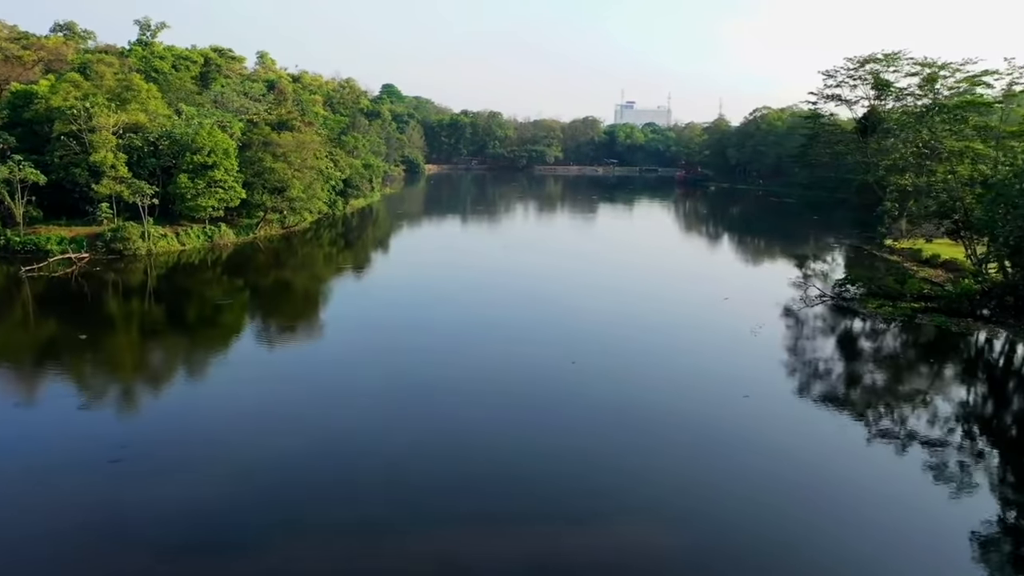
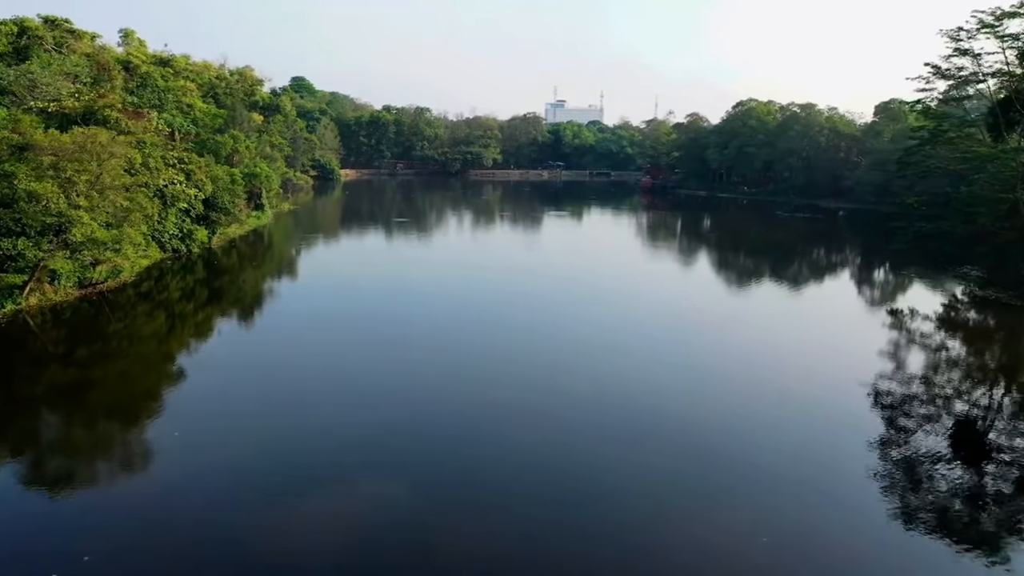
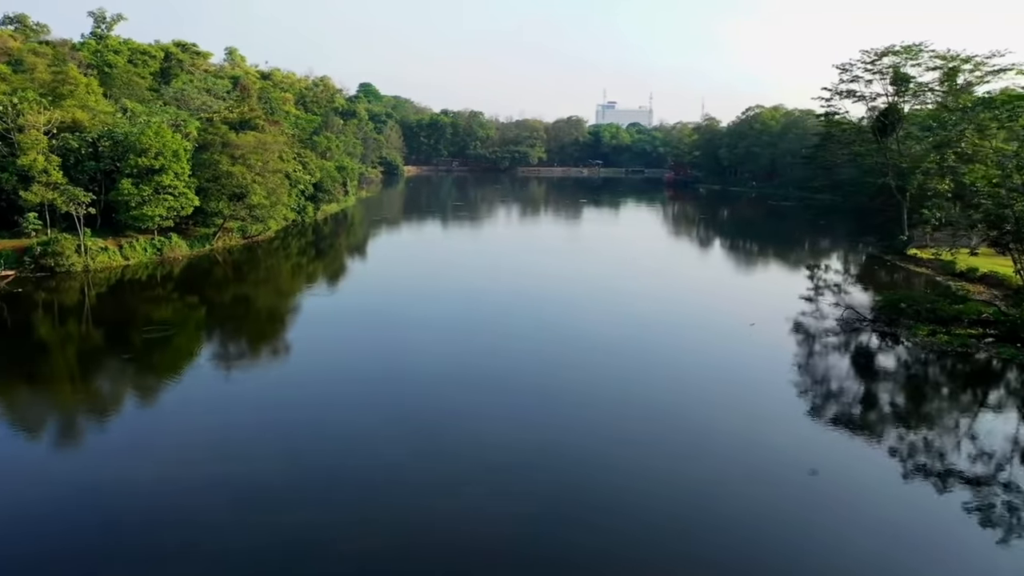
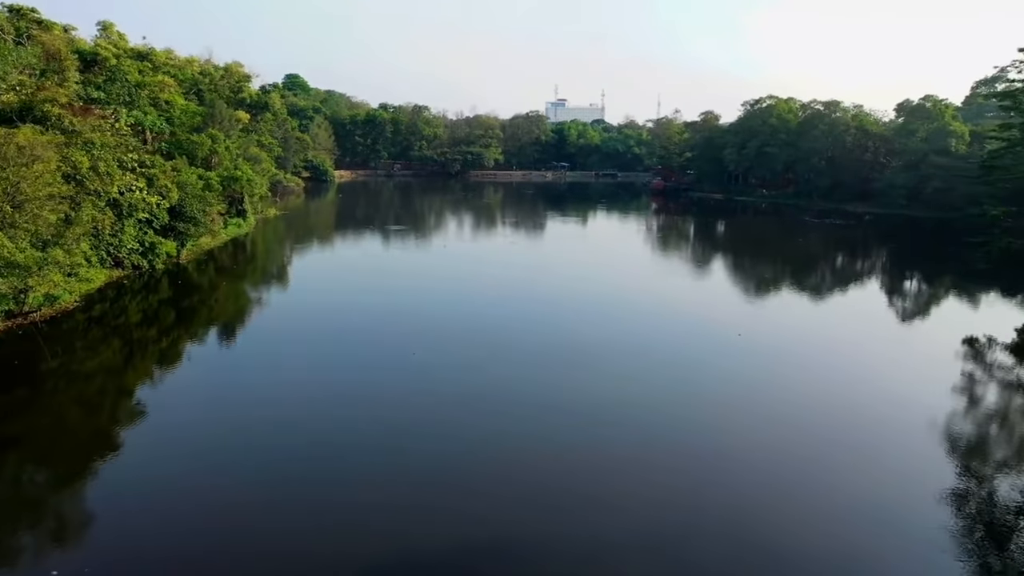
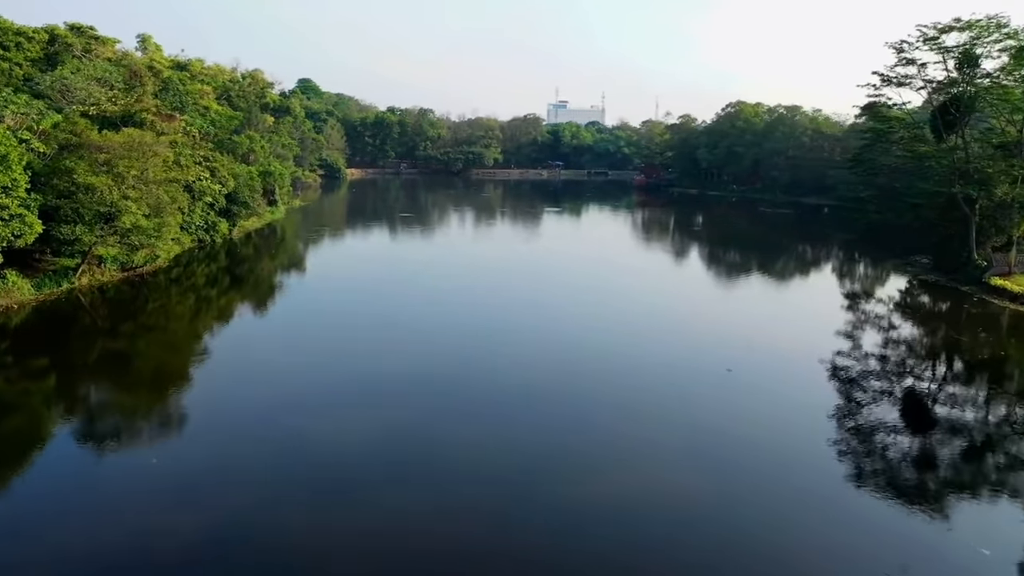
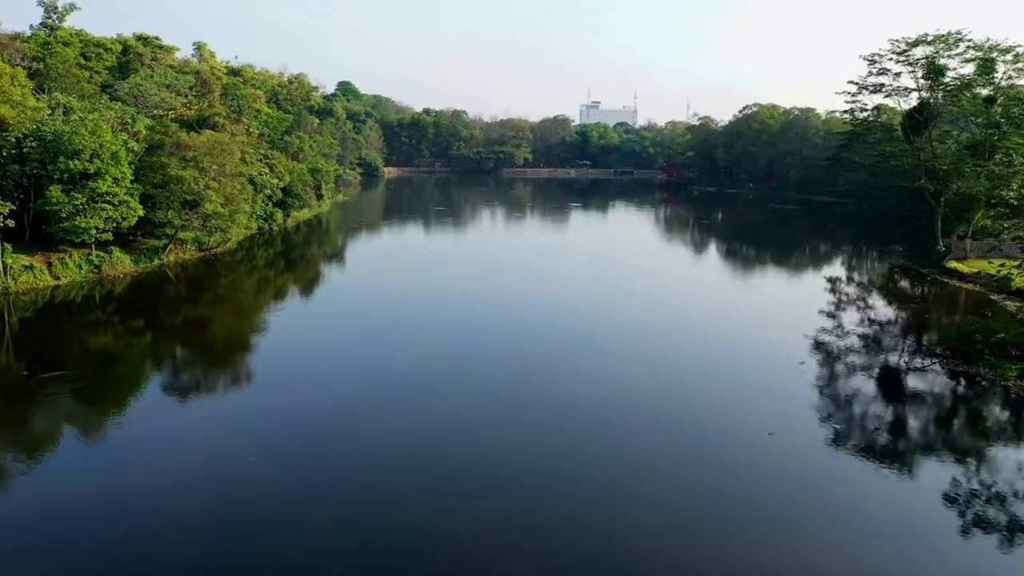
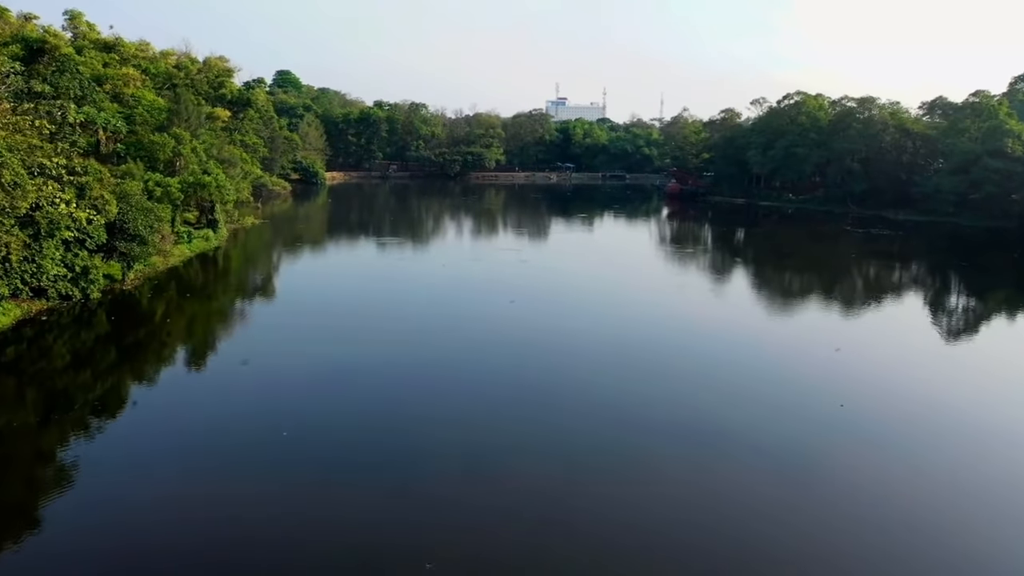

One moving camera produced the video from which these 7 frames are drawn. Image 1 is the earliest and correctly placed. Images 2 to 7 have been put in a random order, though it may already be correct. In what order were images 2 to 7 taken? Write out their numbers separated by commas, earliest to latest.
3, 6, 5, 2, 4, 7
